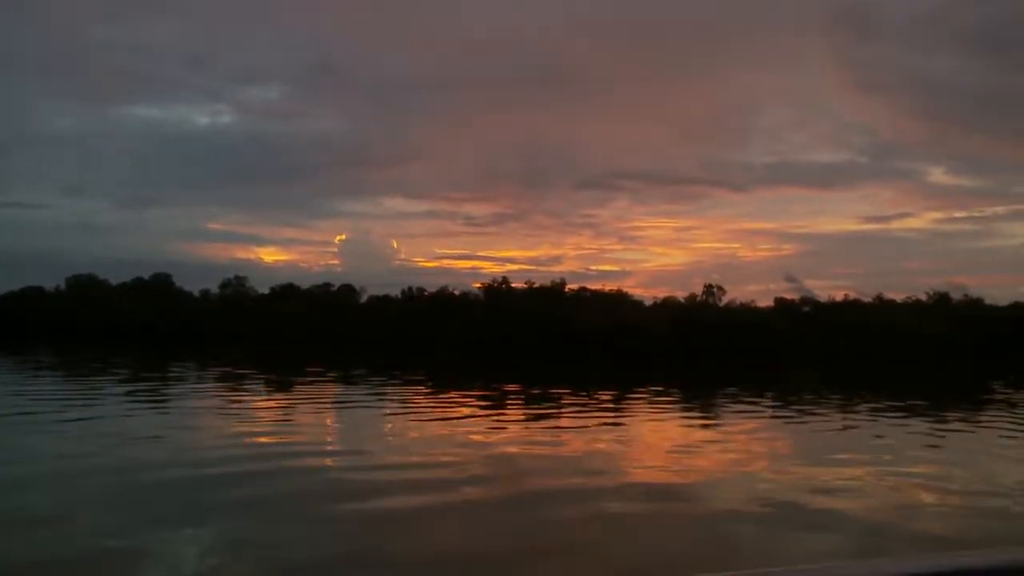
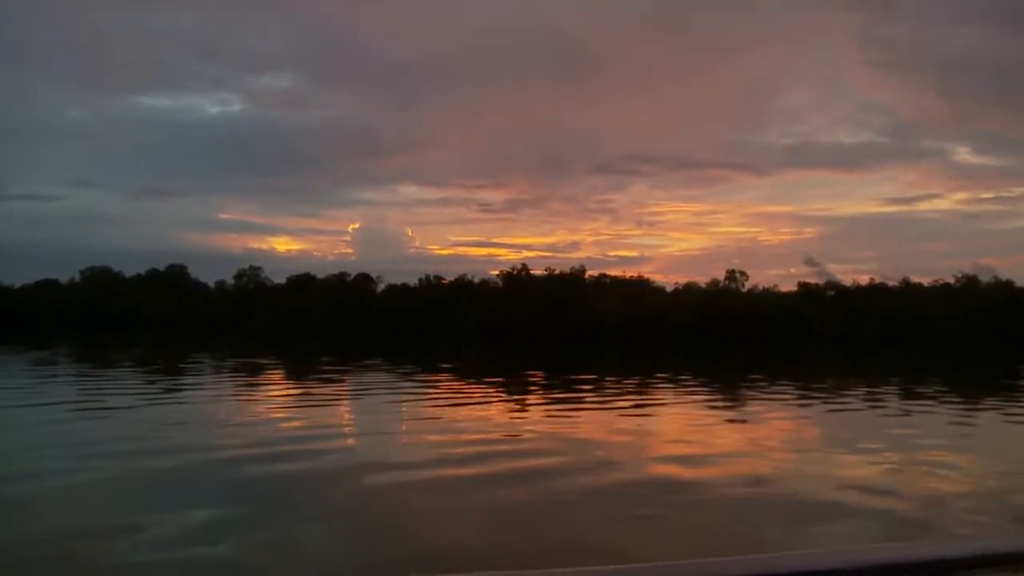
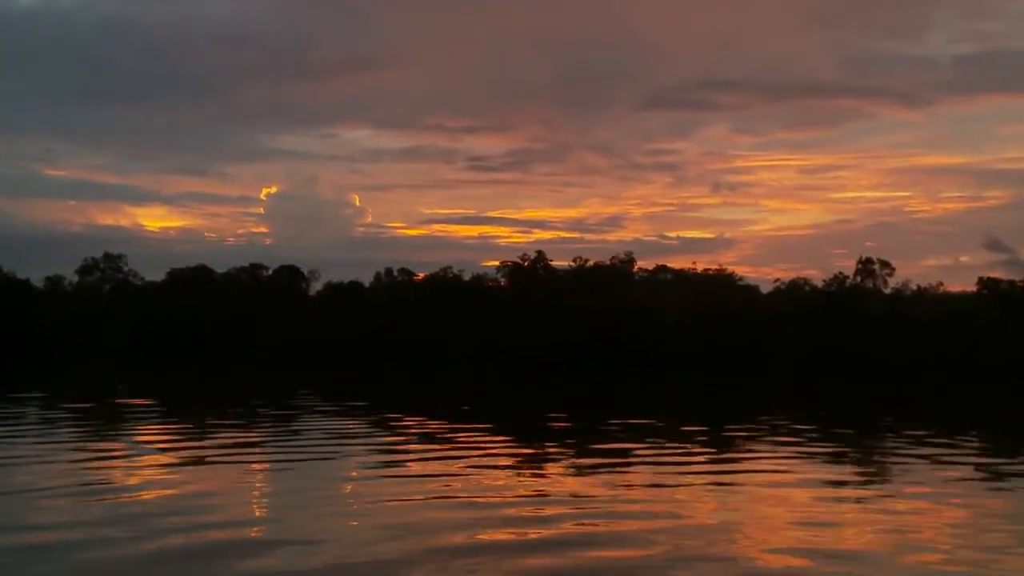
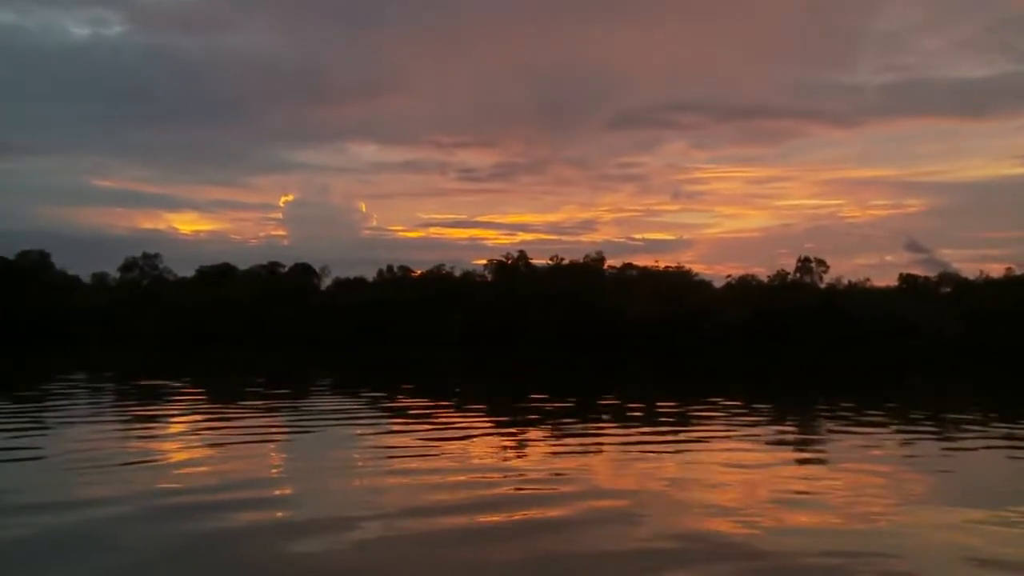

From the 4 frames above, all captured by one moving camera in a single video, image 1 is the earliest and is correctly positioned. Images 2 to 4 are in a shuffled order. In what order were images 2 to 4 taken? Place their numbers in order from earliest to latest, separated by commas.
2, 4, 3
